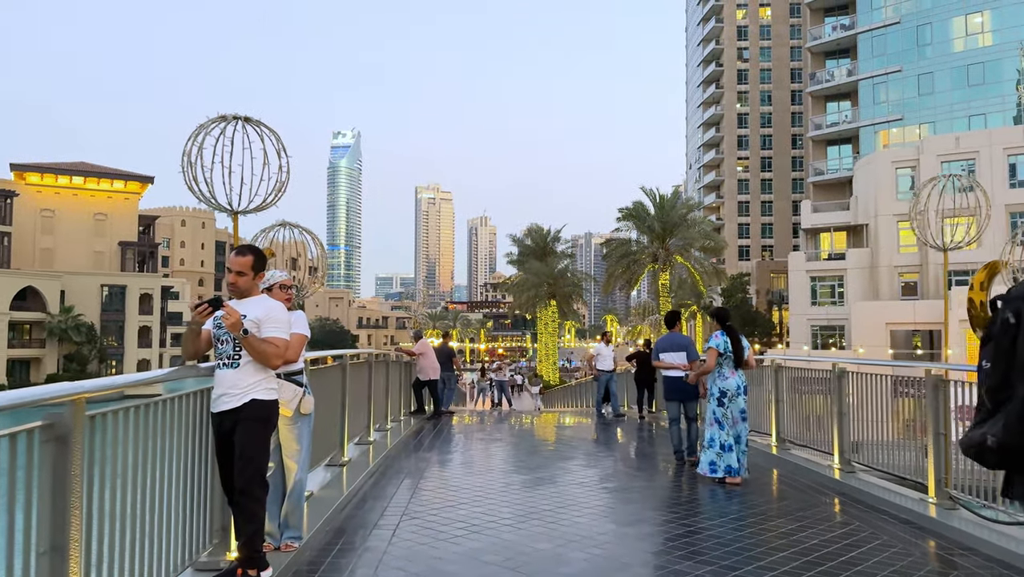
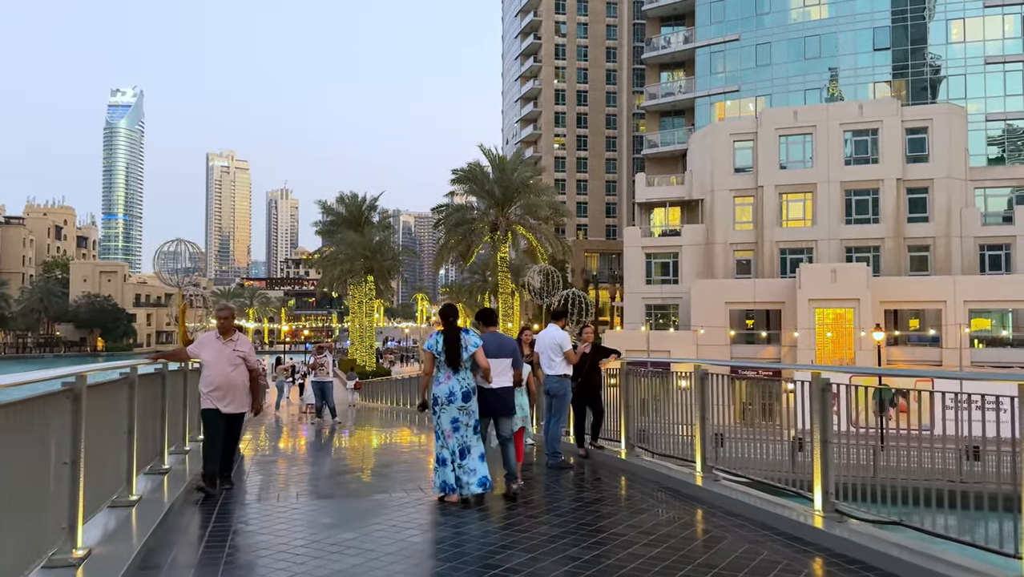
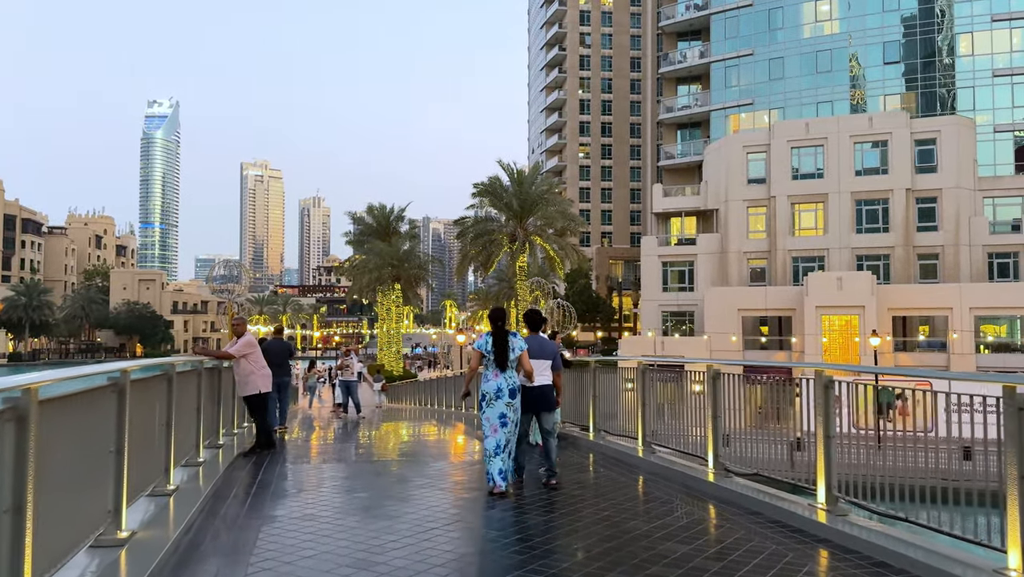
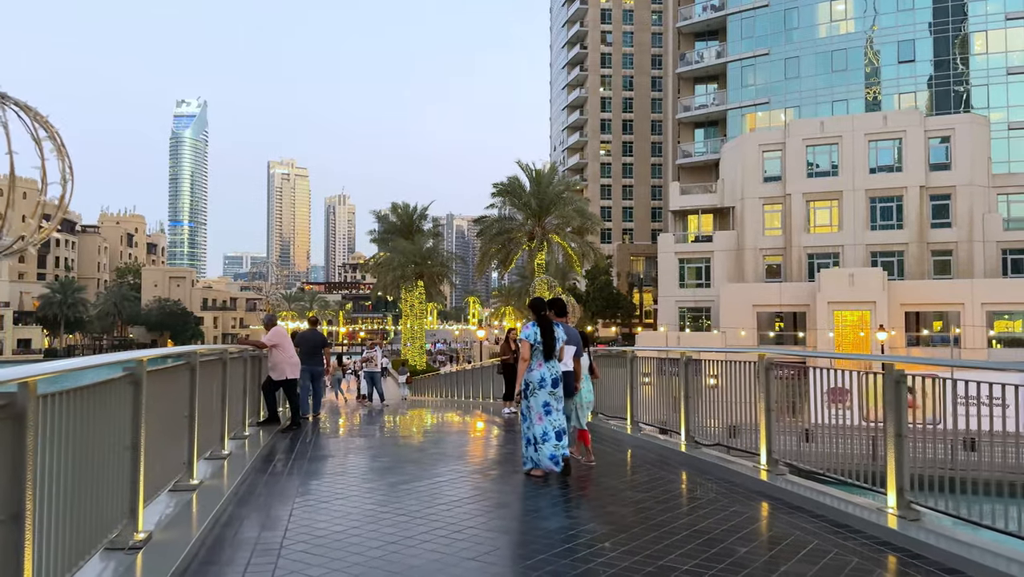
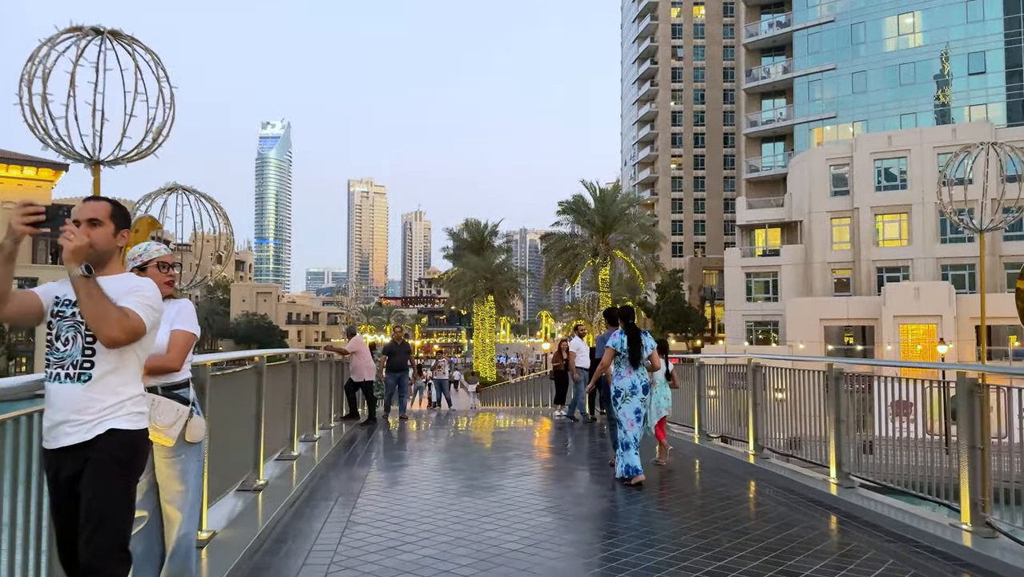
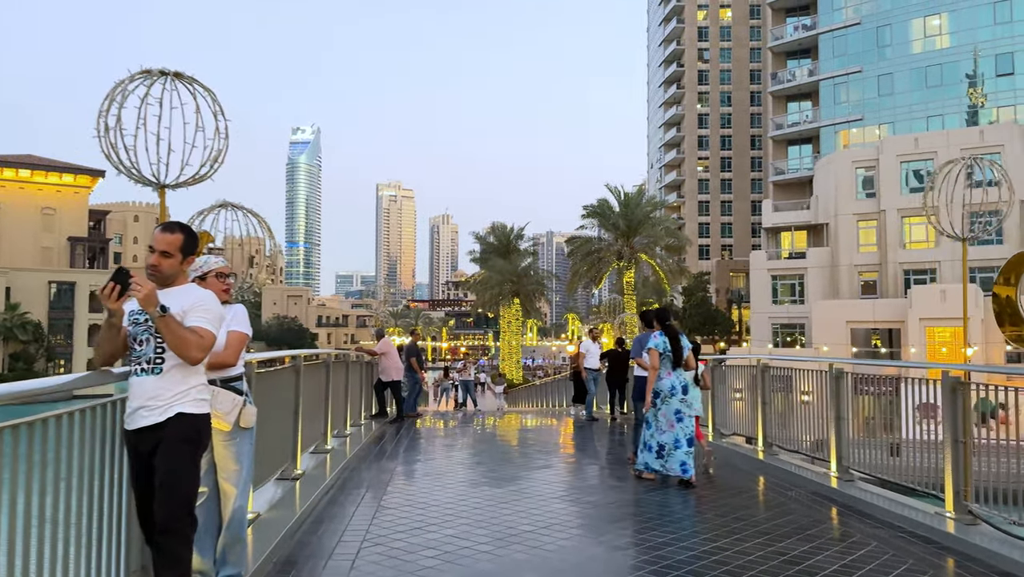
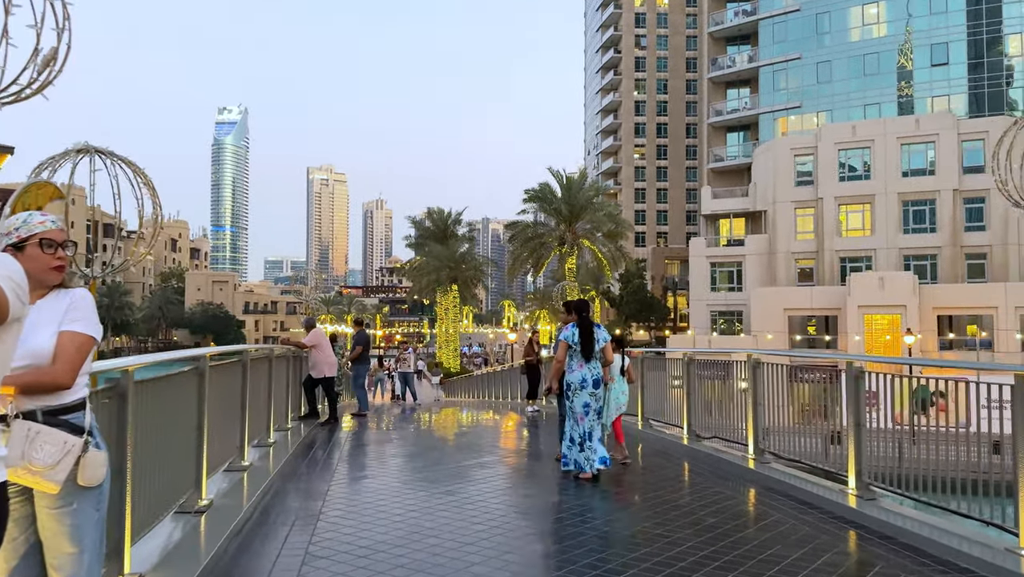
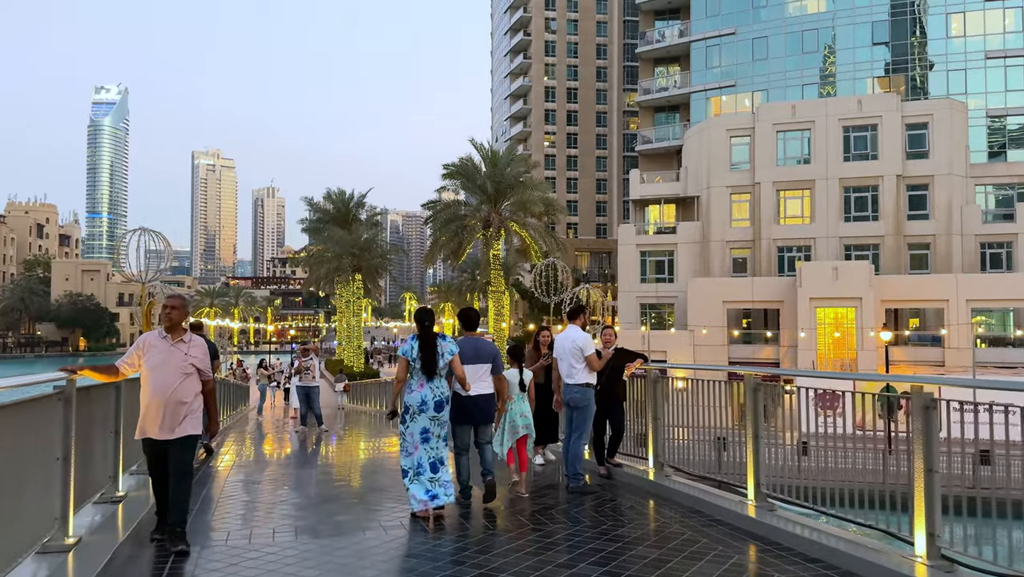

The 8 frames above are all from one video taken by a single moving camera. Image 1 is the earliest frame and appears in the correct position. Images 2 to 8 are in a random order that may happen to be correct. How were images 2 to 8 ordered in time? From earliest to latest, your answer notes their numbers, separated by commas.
6, 5, 7, 4, 3, 2, 8
